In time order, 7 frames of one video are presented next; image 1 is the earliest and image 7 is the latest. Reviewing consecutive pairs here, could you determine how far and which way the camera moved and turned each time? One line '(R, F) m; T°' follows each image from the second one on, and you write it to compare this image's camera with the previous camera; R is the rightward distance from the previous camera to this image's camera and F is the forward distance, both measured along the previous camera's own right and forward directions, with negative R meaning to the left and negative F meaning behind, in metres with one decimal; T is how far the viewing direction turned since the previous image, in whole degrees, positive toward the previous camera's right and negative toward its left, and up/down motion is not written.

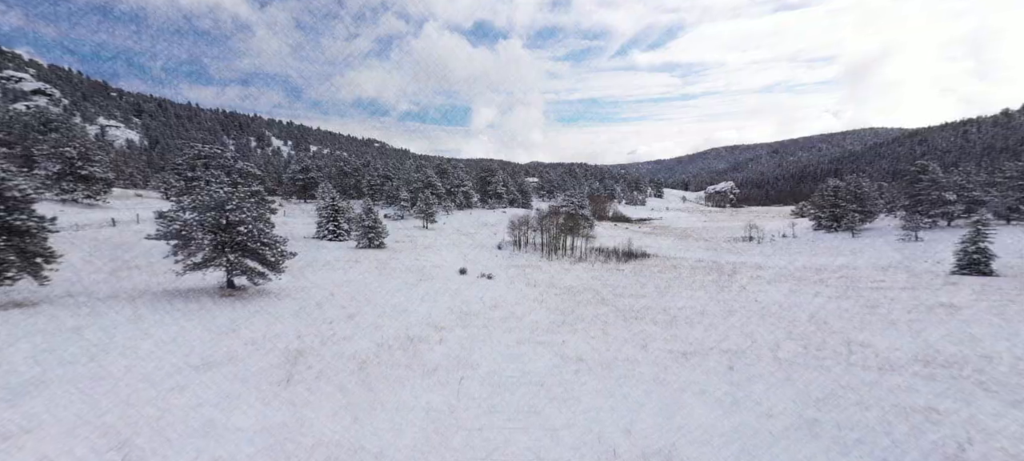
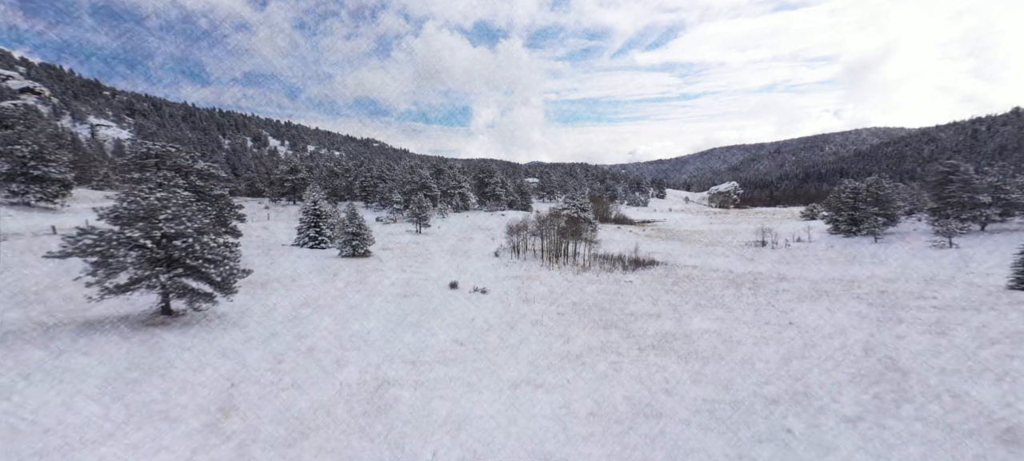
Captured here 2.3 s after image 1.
(+0.3, +3.7) m; 0°
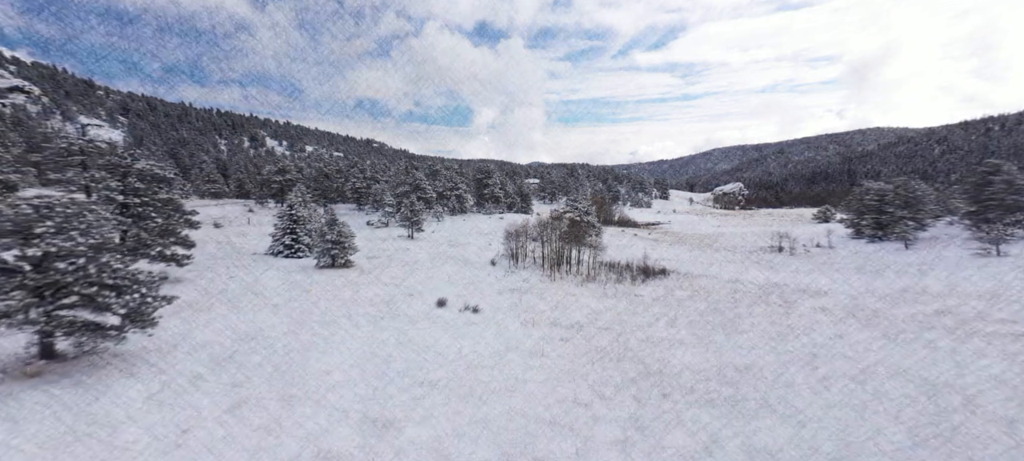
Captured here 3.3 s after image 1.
(+0.3, +4.1) m; 0°
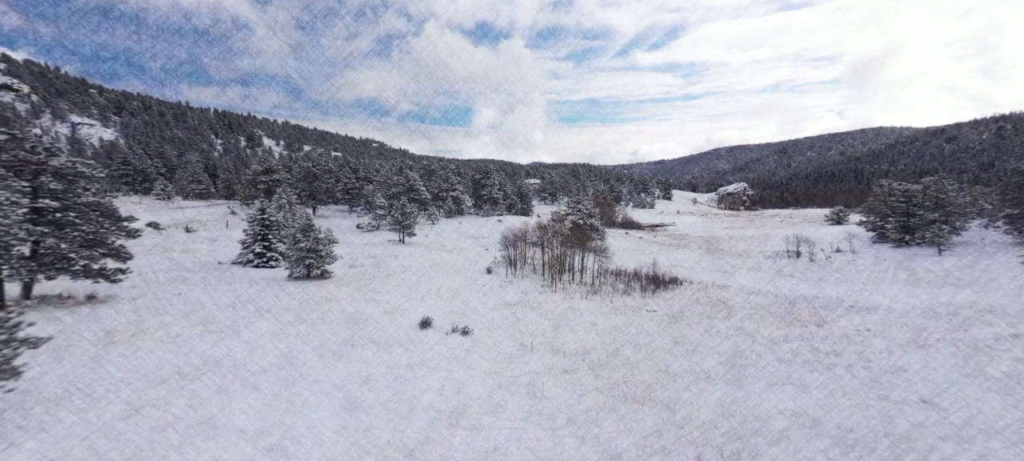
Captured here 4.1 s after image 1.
(+0.3, +3.9) m; 0°
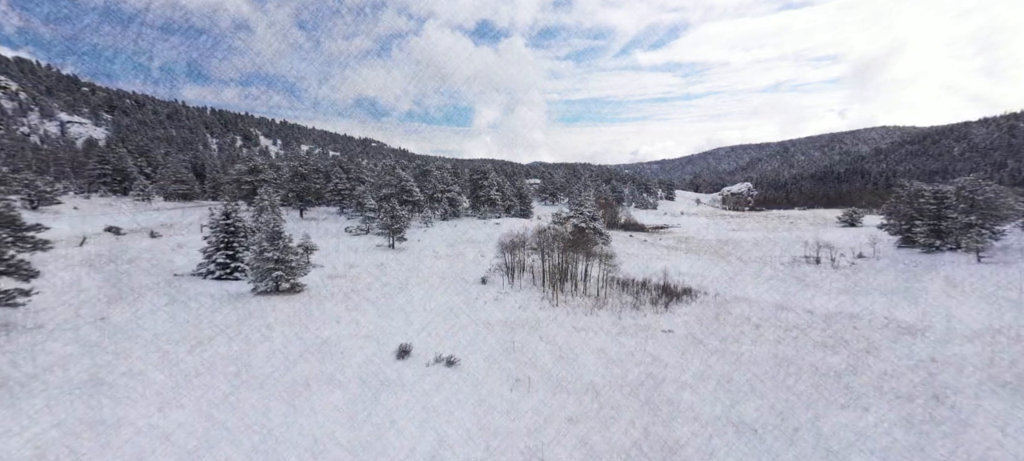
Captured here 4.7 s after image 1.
(+0.3, +3.8) m; 0°
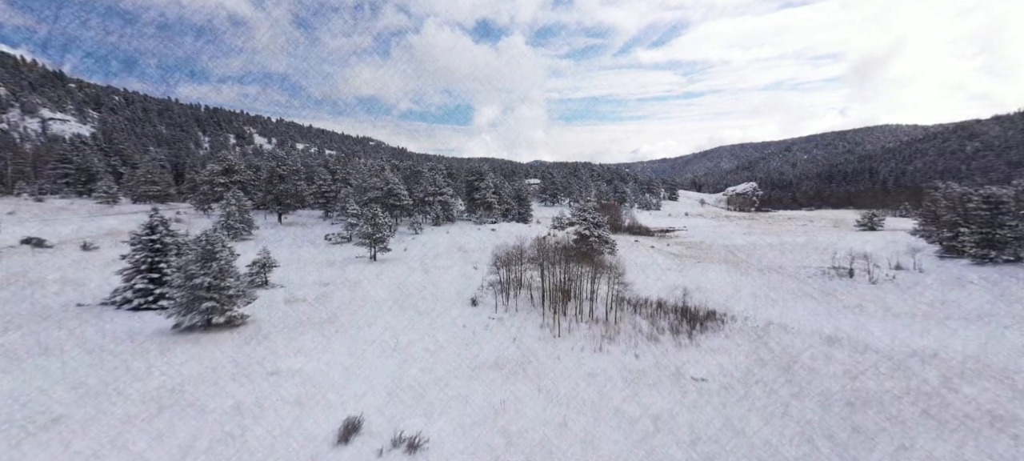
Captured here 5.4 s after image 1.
(+0.4, +5.6) m; 0°
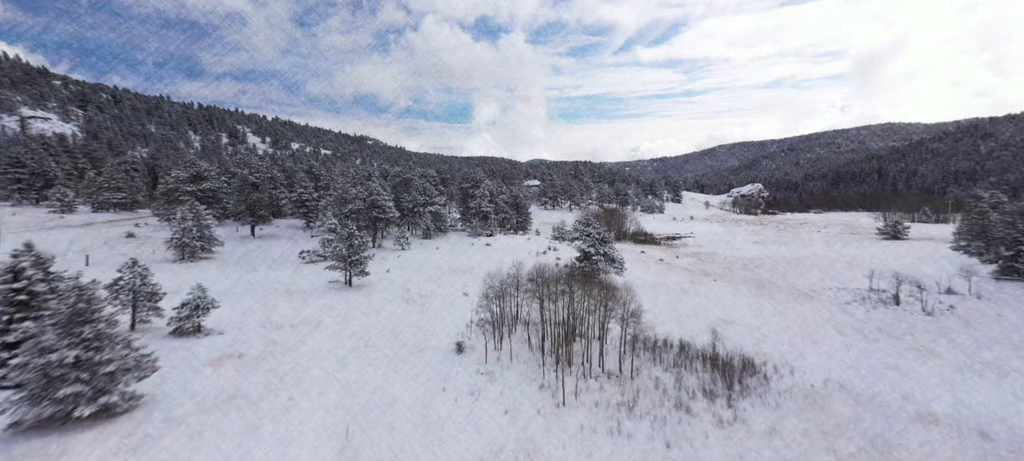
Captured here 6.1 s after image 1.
(+0.4, +5.9) m; 0°
